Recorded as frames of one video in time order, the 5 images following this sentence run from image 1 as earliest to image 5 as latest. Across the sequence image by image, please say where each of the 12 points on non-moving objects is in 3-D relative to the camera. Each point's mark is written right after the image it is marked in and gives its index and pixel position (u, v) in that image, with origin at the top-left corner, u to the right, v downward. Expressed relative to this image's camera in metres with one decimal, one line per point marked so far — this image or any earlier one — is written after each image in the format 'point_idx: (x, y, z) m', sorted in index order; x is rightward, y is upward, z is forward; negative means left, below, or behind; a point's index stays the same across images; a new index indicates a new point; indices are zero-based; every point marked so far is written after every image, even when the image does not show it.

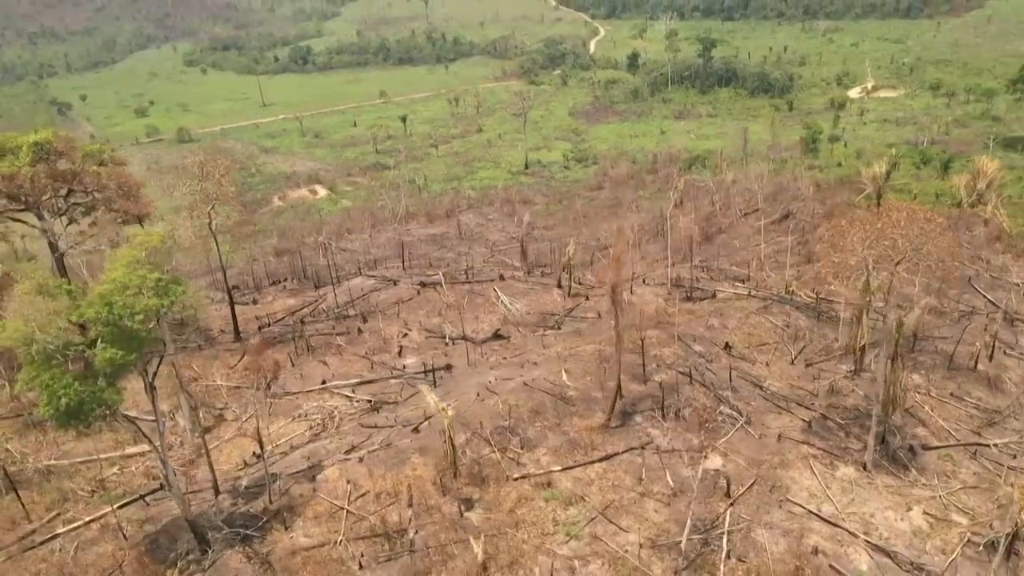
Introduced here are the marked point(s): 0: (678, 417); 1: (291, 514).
0: (+3.7, -2.8, +18.1) m
1: (-4.3, -4.4, +15.9) m
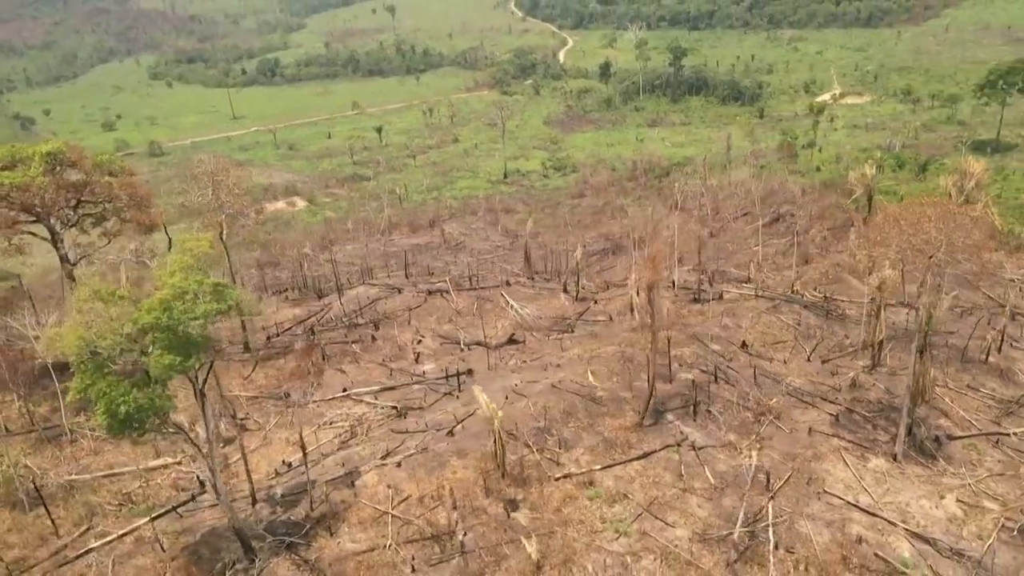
0: (+4.5, -2.8, +18.4) m
1: (-3.4, -4.5, +15.8) m
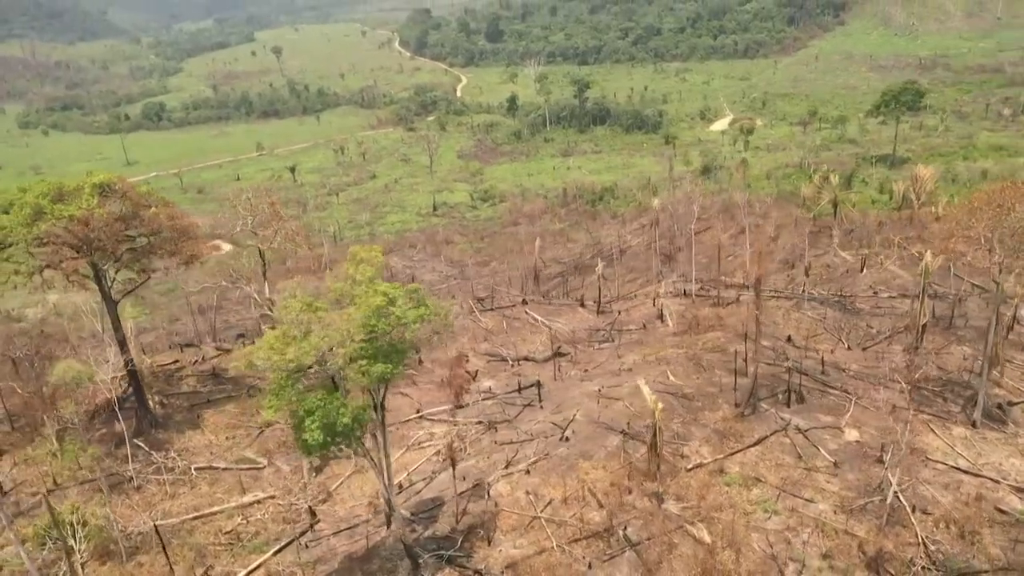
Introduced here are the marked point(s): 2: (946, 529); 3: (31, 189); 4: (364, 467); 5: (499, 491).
0: (+6.8, -2.6, +19.4) m
1: (-0.5, -4.7, +15.7) m
2: (+8.1, -4.5, +15.4) m
3: (-11.7, +2.3, +19.8) m
4: (-3.5, -4.2, +19.4) m
5: (-0.3, -4.2, +16.8) m
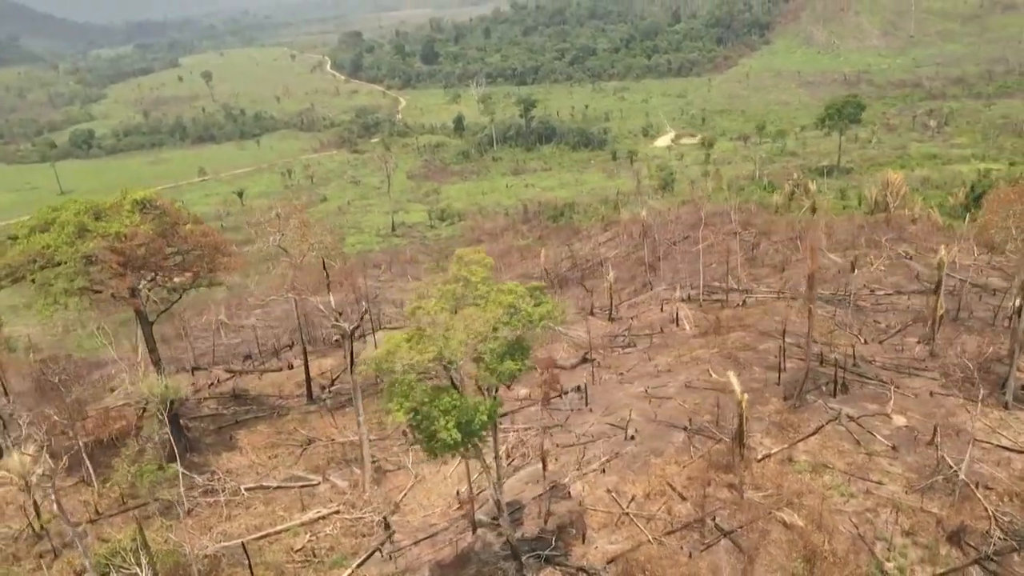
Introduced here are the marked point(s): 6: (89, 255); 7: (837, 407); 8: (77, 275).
0: (+8.2, -2.5, +20.2) m
1: (+1.3, -4.7, +15.9) m
2: (+9.9, -4.2, +16.3) m
3: (-10.5, +1.8, +19.2) m
4: (-2.0, -4.4, +19.2) m
5: (+1.4, -4.2, +17.0) m
6: (-9.4, +0.7, +18.2) m
7: (+7.7, -2.8, +19.5) m
8: (-9.7, +0.3, +18.3) m
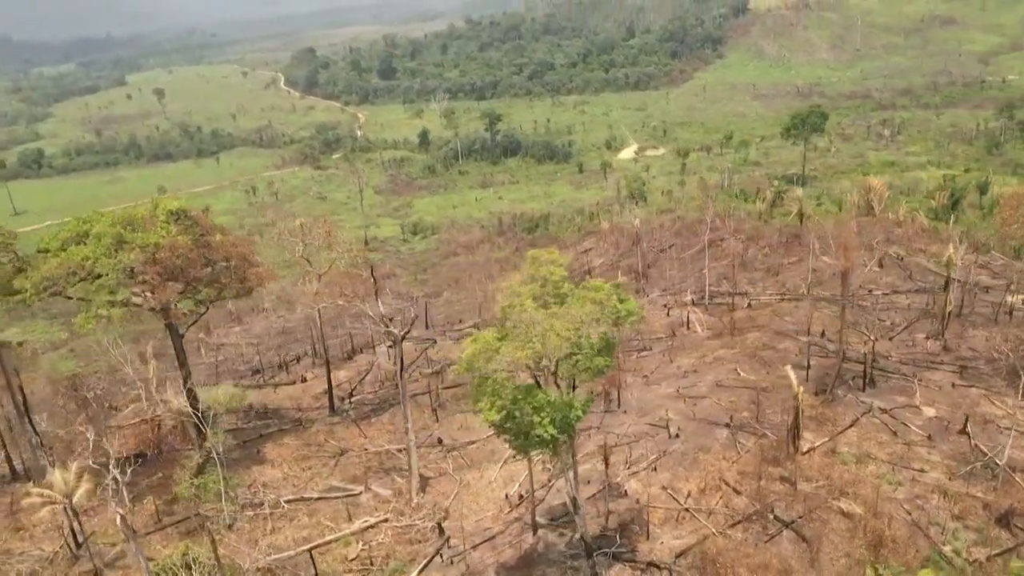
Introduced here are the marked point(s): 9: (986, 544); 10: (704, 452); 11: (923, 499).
0: (+9.1, -2.4, +20.8) m
1: (+2.5, -4.7, +16.1) m
2: (+11.1, -4.1, +16.9) m
3: (-9.6, +1.5, +18.8) m
4: (-1.0, -4.5, +19.2) m
5: (+2.5, -4.2, +17.2) m
6: (-8.4, +0.5, +17.9) m
7: (+8.7, -2.8, +20.1) m
8: (-8.7, 0.0, +17.9) m
9: (+8.8, -4.8, +15.3) m
10: (+4.2, -3.6, +18.1) m
11: (+8.2, -4.2, +16.4) m
